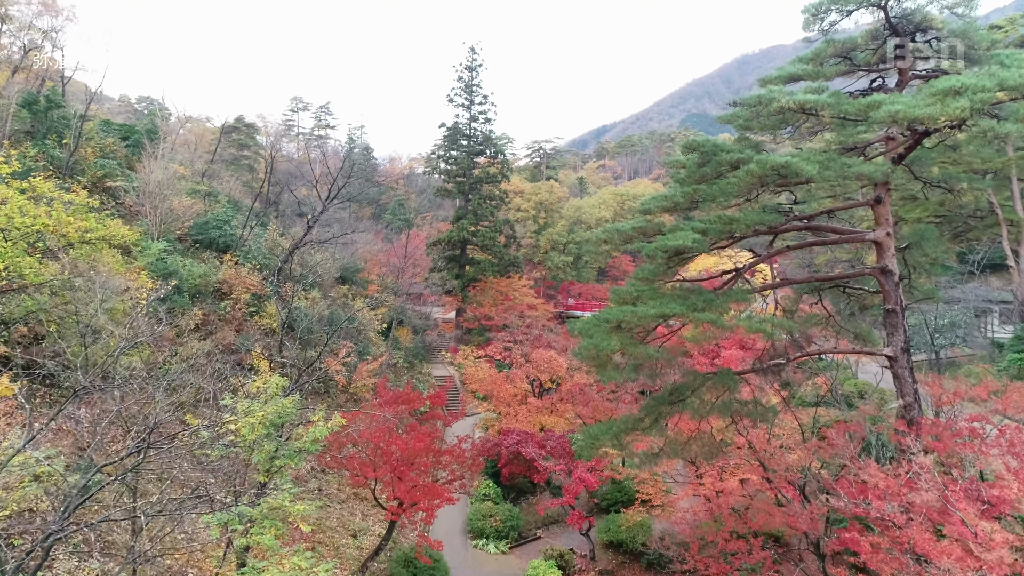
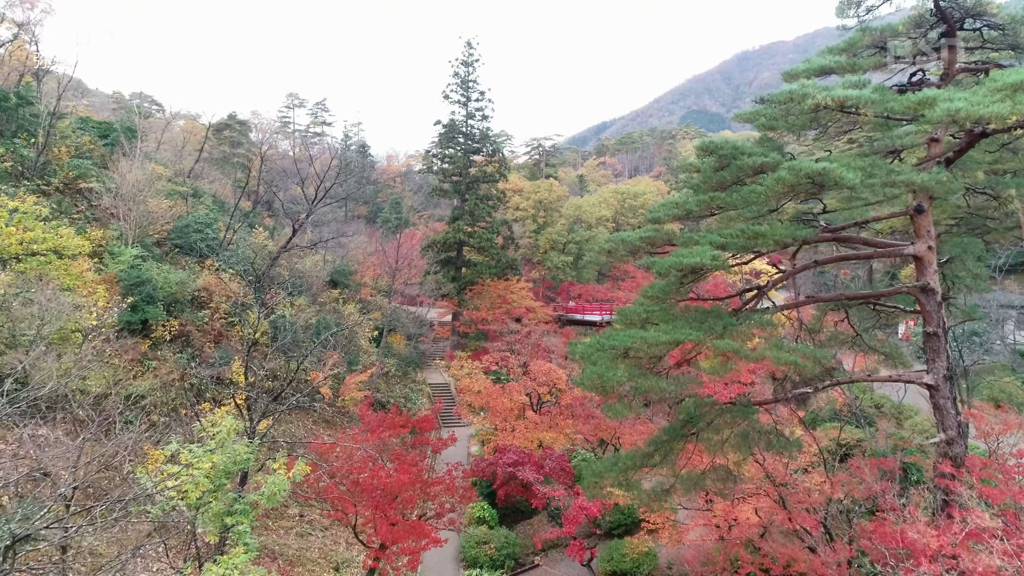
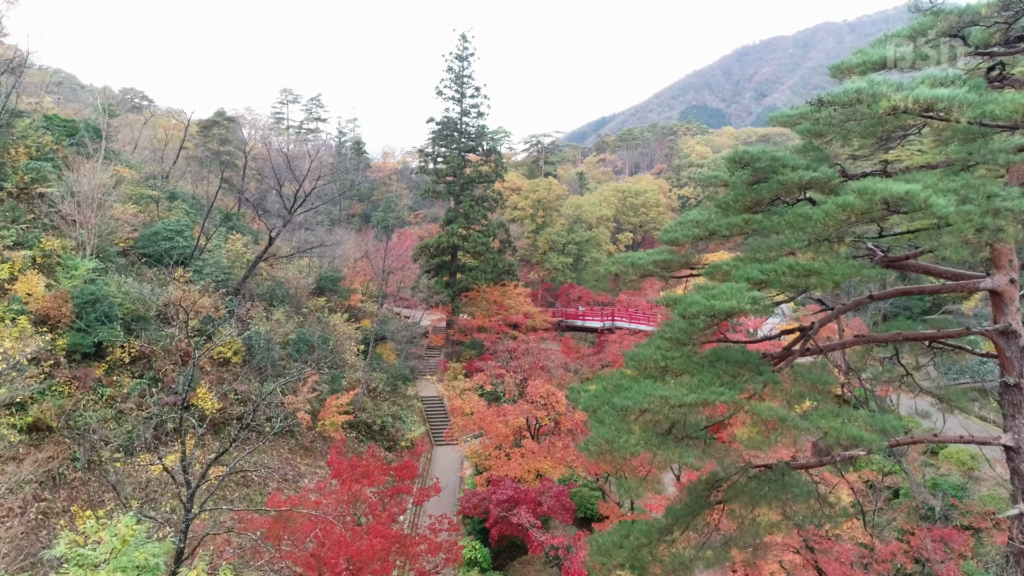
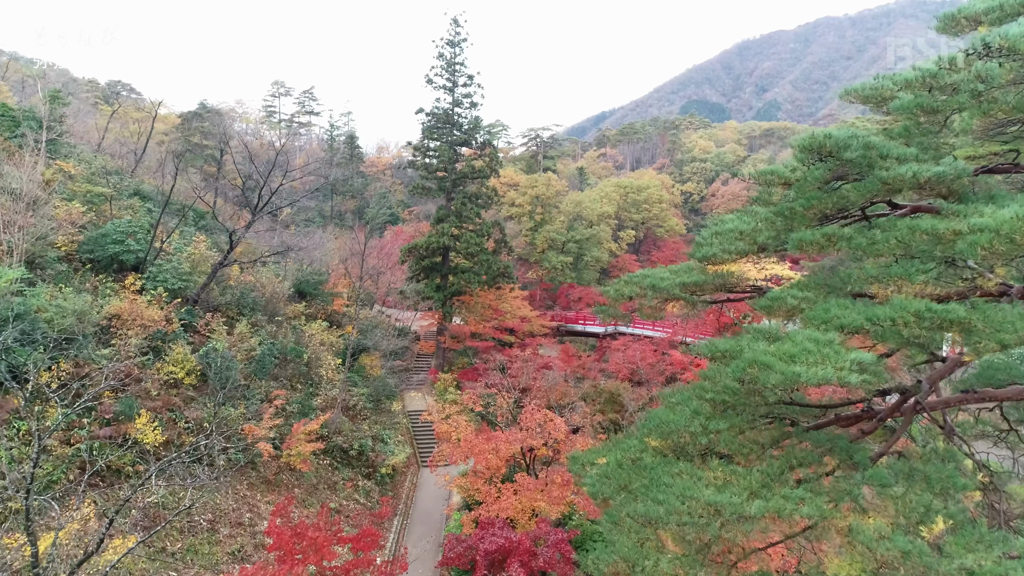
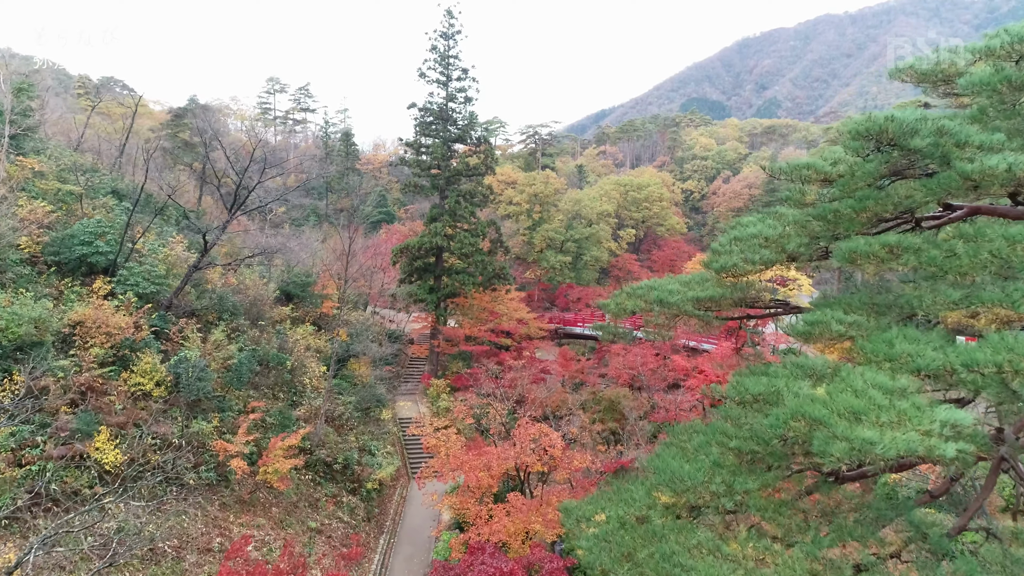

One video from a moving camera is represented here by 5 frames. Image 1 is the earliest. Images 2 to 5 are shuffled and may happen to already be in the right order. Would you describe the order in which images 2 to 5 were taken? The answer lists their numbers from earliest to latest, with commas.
2, 3, 4, 5
